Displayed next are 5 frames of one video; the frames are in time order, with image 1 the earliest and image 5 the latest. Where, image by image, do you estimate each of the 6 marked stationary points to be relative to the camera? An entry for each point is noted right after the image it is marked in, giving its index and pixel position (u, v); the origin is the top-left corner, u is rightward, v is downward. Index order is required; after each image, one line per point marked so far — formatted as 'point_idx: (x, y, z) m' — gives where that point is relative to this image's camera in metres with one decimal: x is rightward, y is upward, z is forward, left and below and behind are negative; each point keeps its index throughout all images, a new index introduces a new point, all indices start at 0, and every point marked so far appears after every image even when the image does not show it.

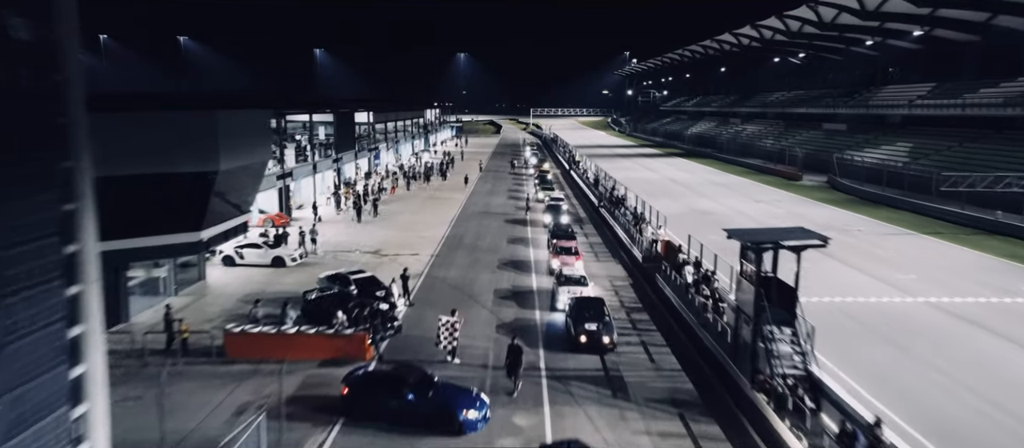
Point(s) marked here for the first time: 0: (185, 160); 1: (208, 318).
0: (-8.3, +1.6, +17.3) m
1: (-8.4, -2.6, +18.7) m
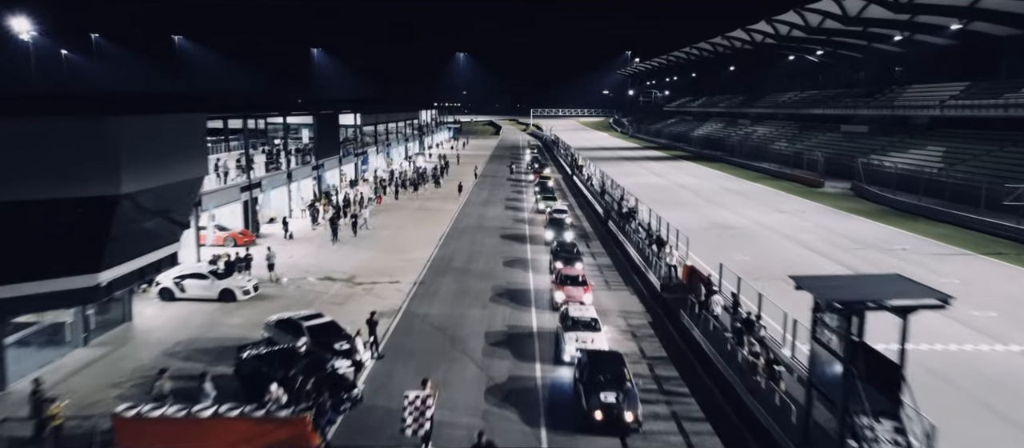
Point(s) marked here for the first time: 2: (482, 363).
0: (-8.5, +0.8, +13.1) m
1: (-8.6, -3.4, +14.5) m
2: (-0.8, -3.5, +17.0) m
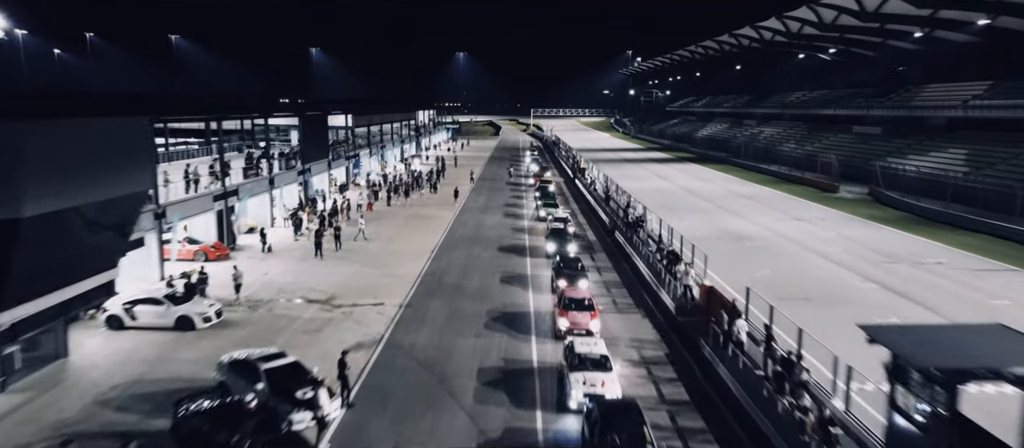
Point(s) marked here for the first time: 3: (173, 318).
0: (-8.5, +0.4, +10.5) m
1: (-8.7, -3.9, +11.9) m
2: (-0.8, -4.0, +14.5) m
3: (-9.2, -2.5, +18.4) m
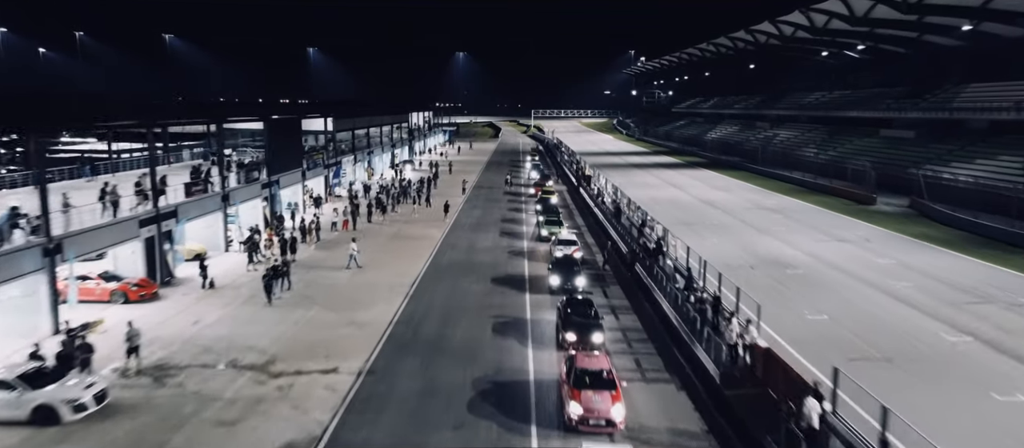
0: (-8.7, -0.7, +5.3) m
1: (-8.8, -4.9, +6.7) m
2: (-1.0, -5.0, +9.2) m
3: (-9.4, -3.5, +13.2) m
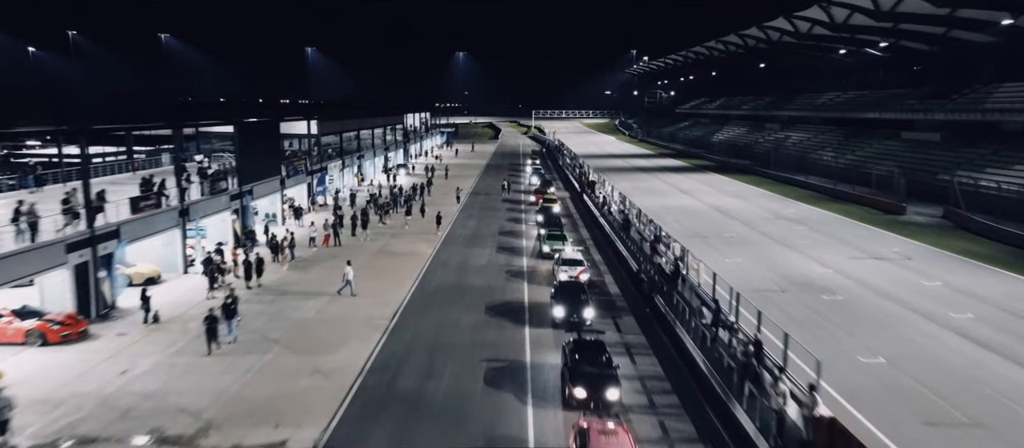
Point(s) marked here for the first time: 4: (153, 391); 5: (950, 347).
0: (-8.8, -1.3, +1.8) m
1: (-8.9, -5.6, +3.2) m
2: (-1.1, -5.7, +5.7) m
3: (-9.5, -4.2, +9.7) m
4: (-8.0, -3.7, +15.1) m
5: (+12.5, -3.4, +19.4) m
